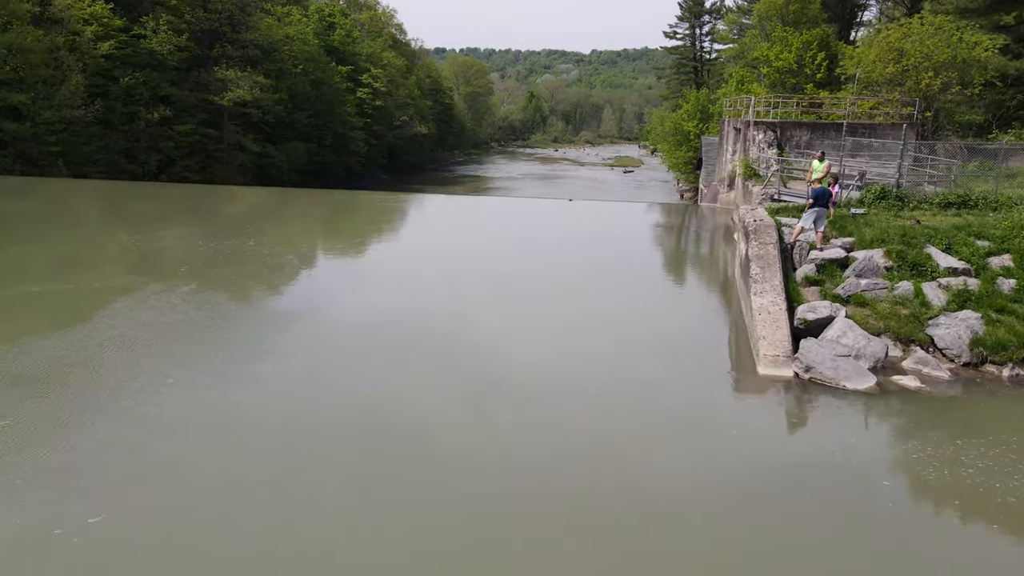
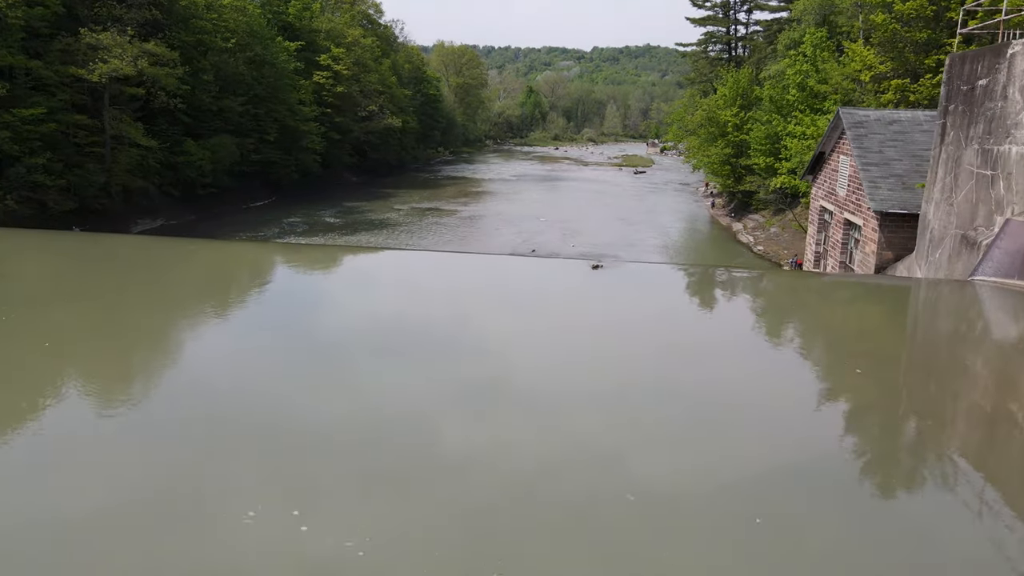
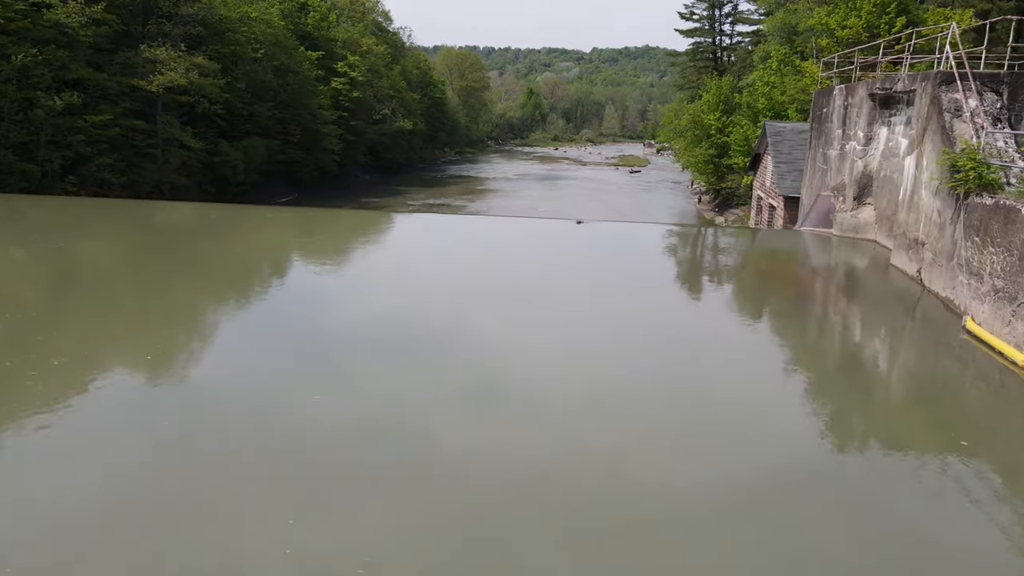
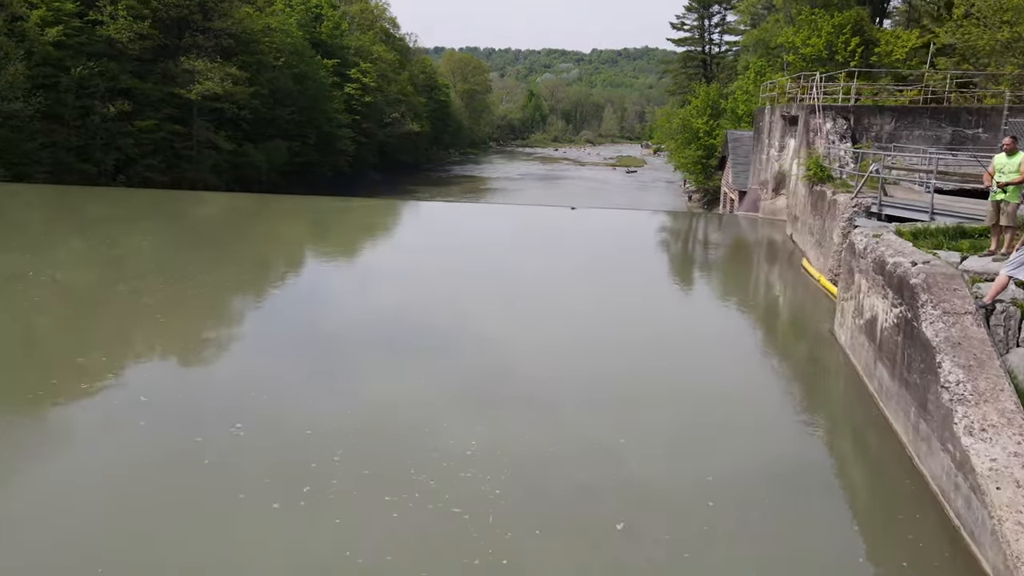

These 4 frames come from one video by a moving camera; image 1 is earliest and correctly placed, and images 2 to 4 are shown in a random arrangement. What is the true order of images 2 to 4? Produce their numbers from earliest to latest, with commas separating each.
4, 3, 2
